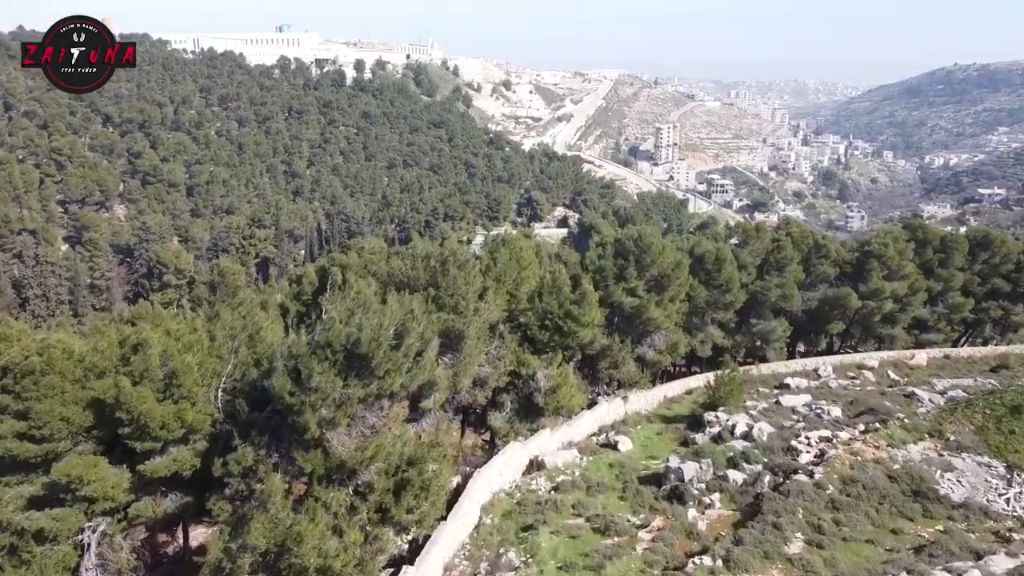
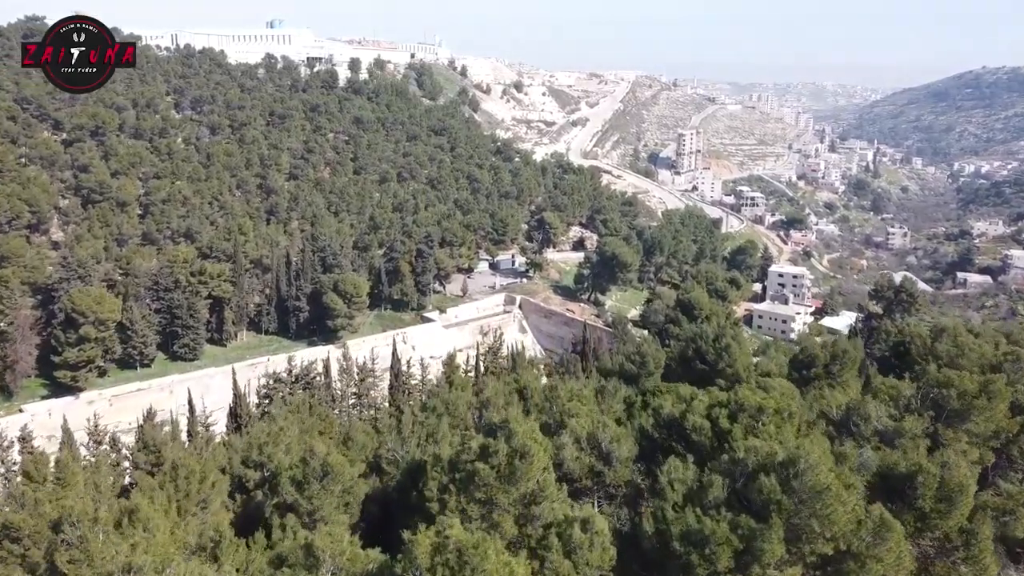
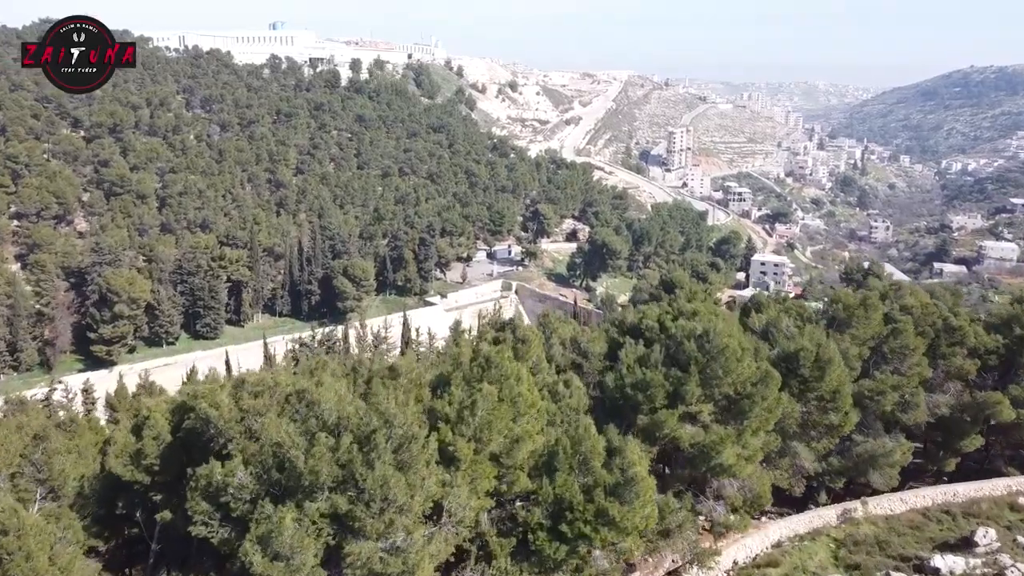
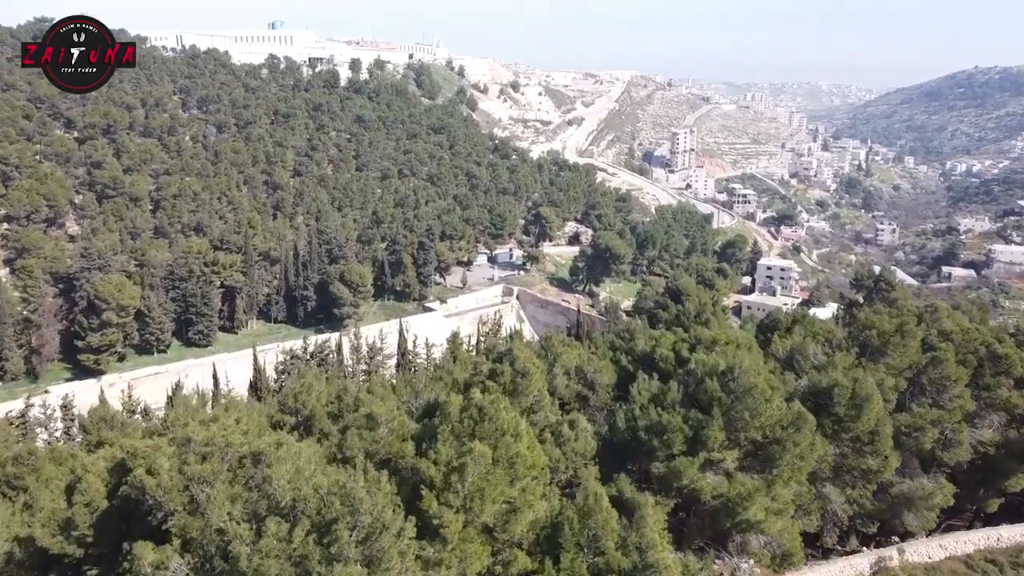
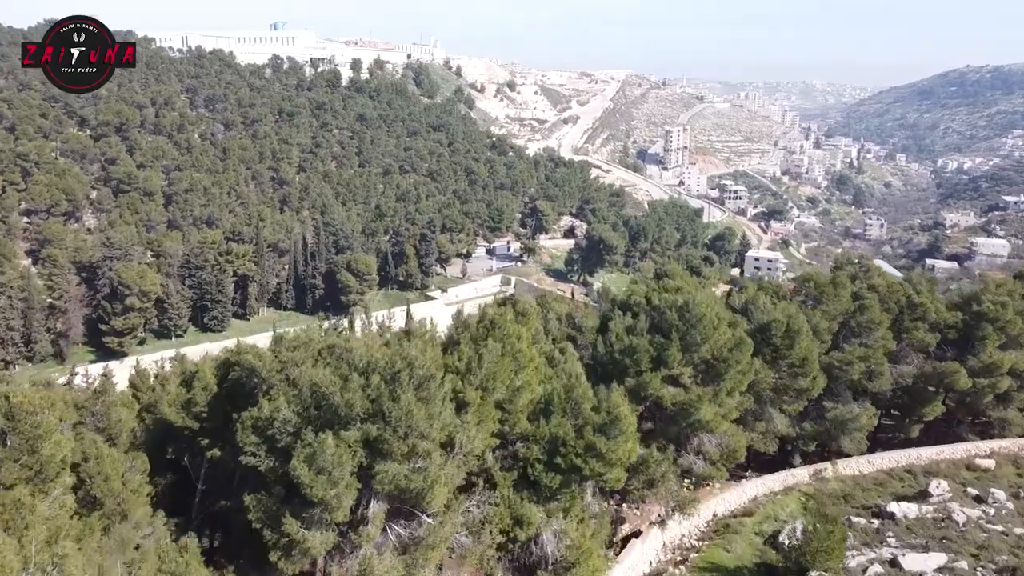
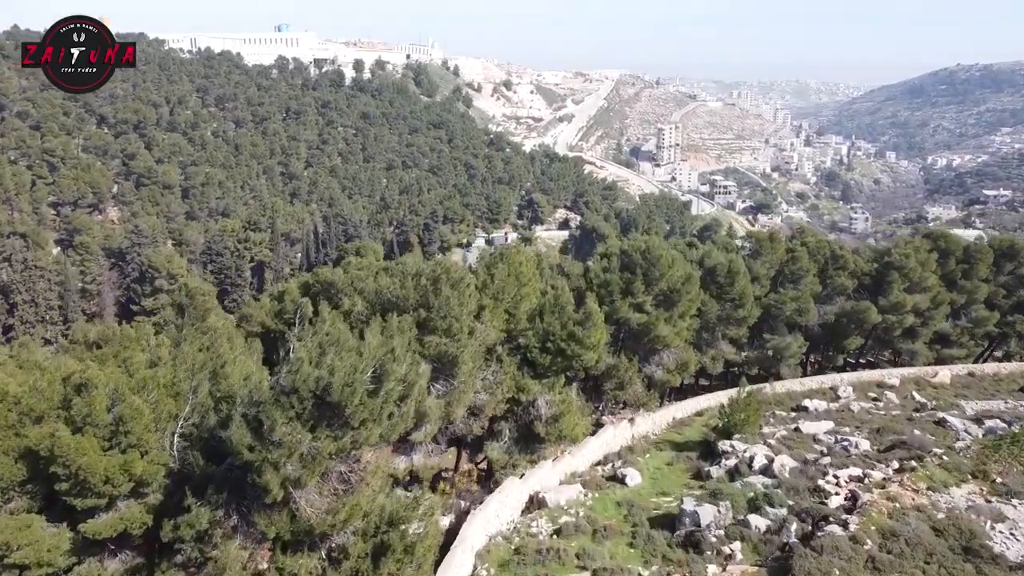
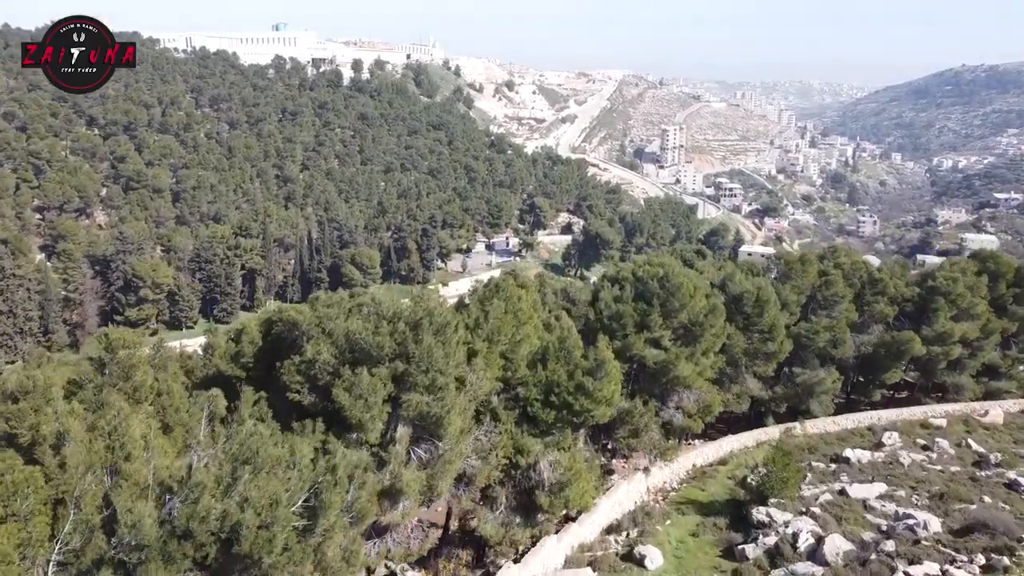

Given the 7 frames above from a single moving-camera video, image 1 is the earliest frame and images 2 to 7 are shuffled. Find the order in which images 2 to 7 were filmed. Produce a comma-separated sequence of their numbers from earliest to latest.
6, 7, 5, 3, 4, 2
